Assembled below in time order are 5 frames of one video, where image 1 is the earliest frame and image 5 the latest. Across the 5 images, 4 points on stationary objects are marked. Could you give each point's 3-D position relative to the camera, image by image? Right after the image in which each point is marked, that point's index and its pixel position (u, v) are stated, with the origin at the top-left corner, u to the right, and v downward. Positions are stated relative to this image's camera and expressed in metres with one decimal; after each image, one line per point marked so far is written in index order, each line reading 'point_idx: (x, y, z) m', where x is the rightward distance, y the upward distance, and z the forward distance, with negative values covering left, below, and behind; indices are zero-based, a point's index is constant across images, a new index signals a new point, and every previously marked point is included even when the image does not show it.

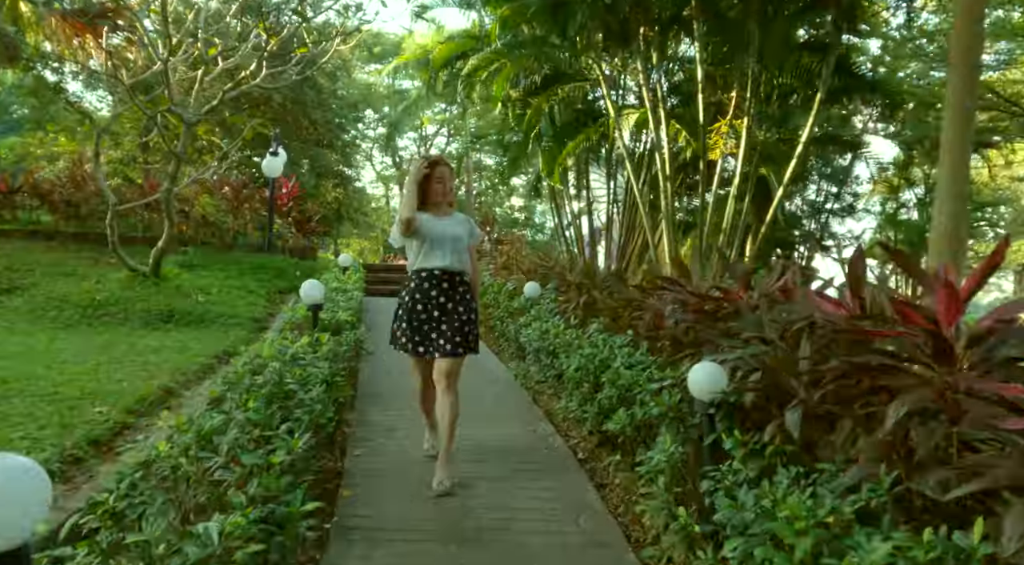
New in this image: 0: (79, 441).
0: (-2.0, -0.7, +3.1) m
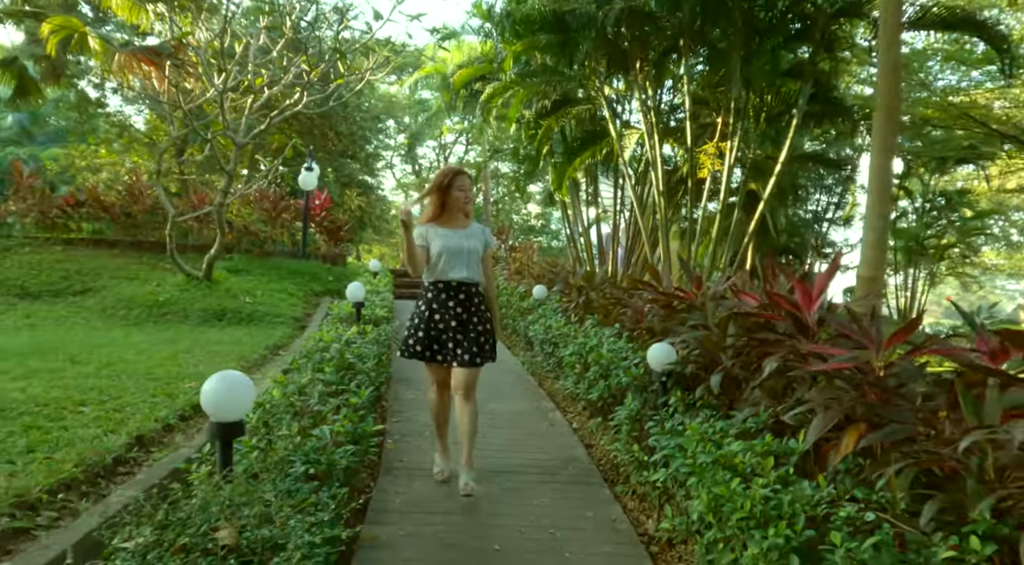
0: (-1.9, -0.7, +4.0) m
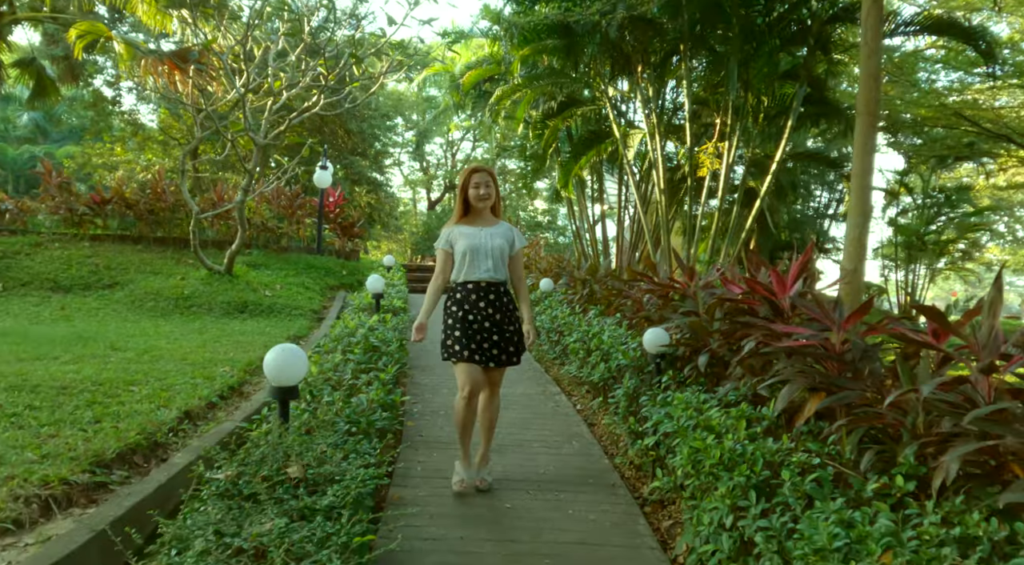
0: (-1.9, -0.7, +4.4) m
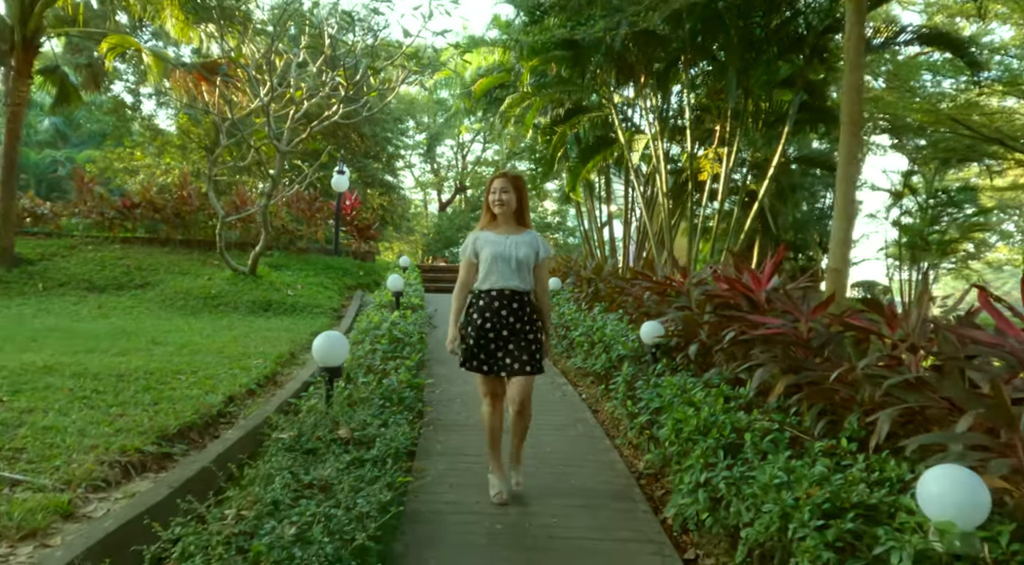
0: (-1.8, -0.6, +4.8) m
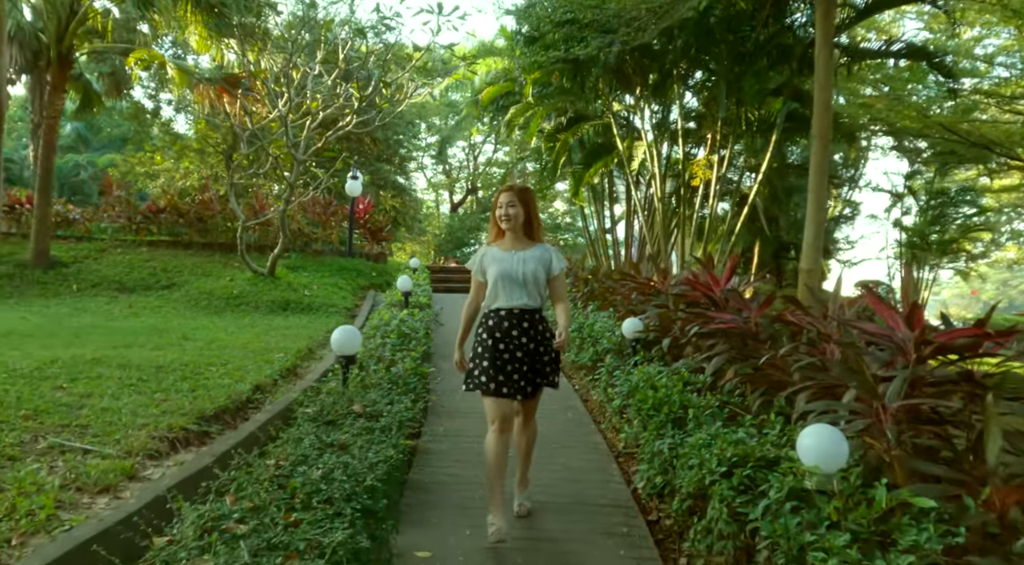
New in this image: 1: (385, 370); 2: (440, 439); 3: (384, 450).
0: (-1.8, -0.7, +5.4) m
1: (-0.7, -0.5, +3.5) m
2: (-0.4, -0.9, +4.1) m
3: (-0.4, -0.6, +2.3) m
